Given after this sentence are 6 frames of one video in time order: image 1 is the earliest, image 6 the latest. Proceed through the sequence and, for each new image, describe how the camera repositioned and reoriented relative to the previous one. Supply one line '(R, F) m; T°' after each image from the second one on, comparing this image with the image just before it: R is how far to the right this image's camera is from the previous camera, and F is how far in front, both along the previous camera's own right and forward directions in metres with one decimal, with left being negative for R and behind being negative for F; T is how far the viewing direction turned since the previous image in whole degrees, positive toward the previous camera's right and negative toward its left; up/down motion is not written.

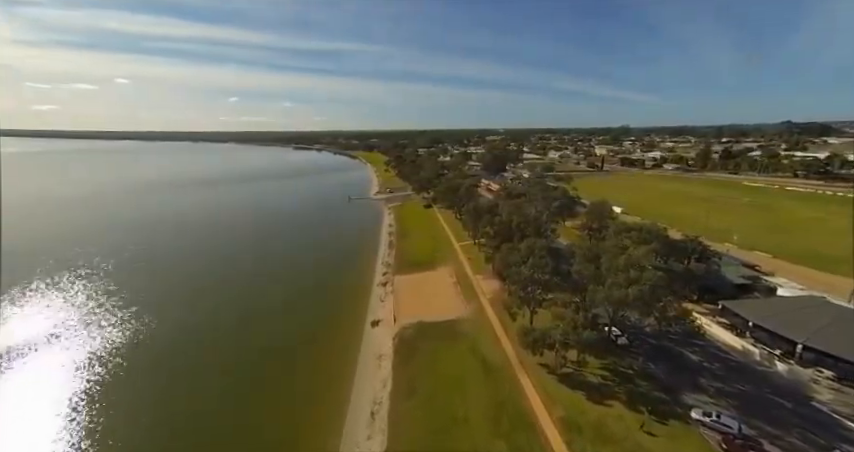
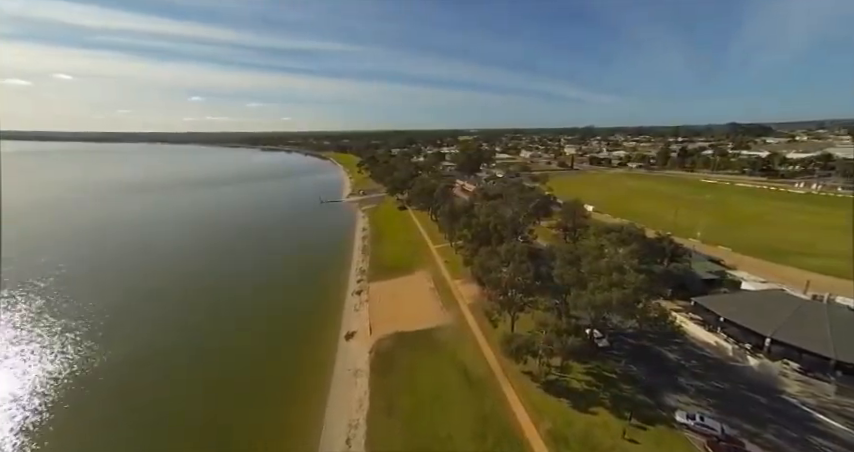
(+1.9, 0.0) m; +3°
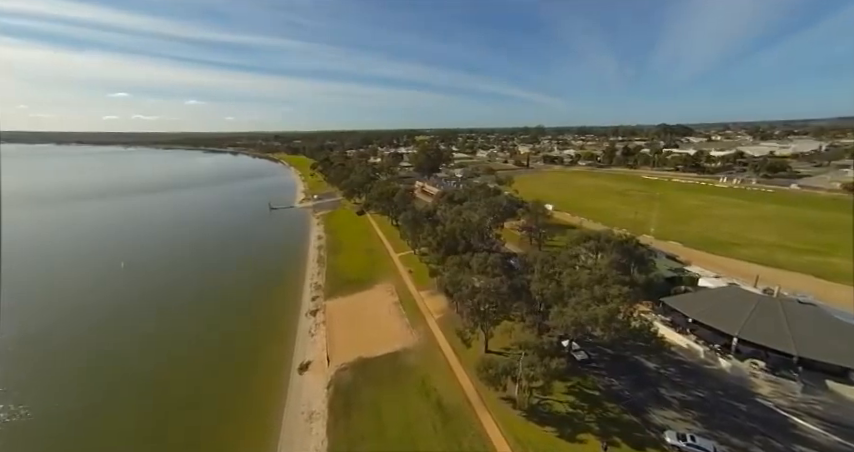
(-0.1, +1.7) m; +7°
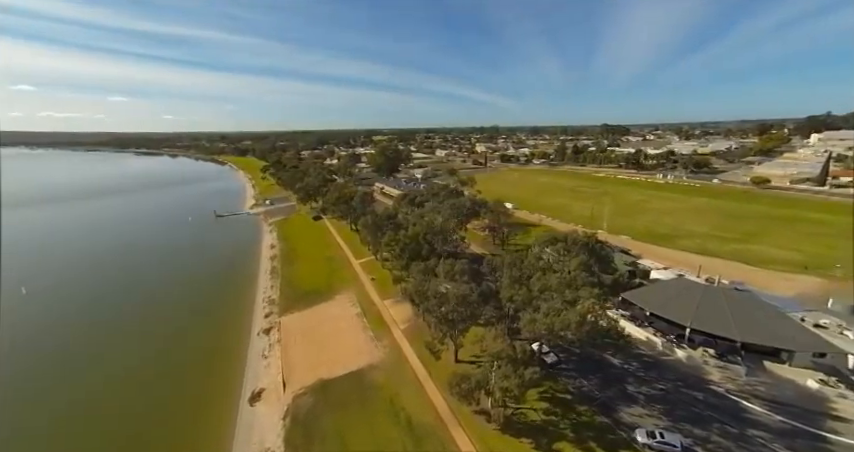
(-0.1, +1.0) m; +7°
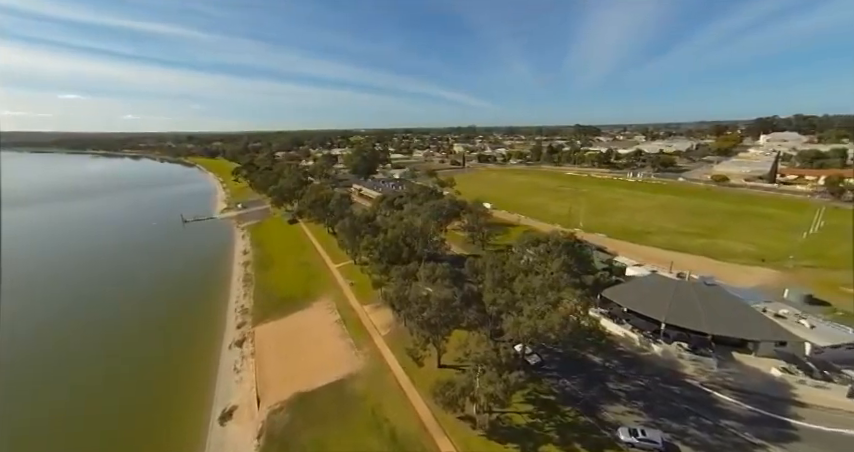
(-0.1, +0.4) m; +4°
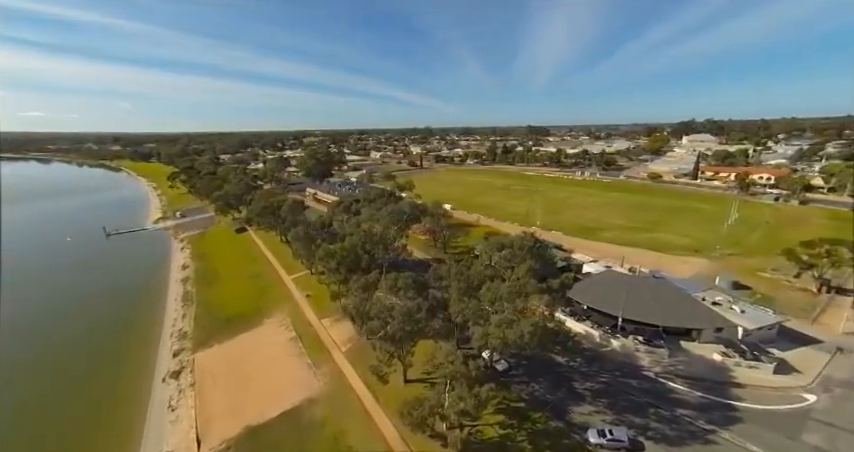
(0.0, +0.9) m; +7°
